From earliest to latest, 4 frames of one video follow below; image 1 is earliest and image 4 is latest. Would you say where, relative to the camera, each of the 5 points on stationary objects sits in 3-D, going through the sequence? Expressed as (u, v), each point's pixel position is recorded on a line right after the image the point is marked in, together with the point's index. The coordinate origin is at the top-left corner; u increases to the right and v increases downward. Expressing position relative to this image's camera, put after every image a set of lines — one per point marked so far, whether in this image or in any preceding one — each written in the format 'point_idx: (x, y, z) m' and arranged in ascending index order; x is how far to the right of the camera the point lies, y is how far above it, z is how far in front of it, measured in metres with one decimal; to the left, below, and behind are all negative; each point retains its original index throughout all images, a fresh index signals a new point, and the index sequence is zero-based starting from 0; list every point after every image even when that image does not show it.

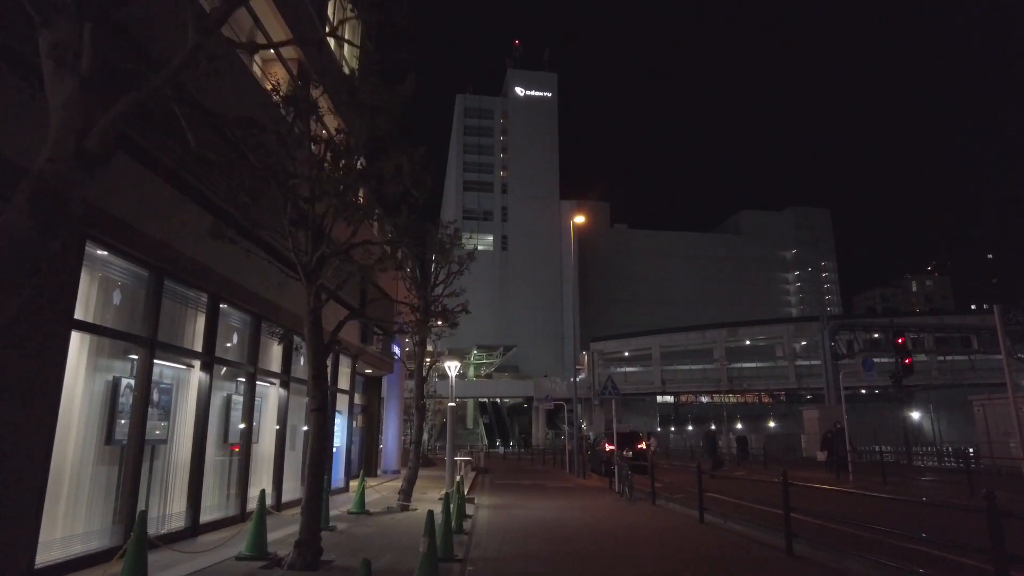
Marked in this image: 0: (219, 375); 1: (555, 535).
0: (-5.1, -1.5, +10.8) m
1: (+0.9, -4.9, +12.3) m
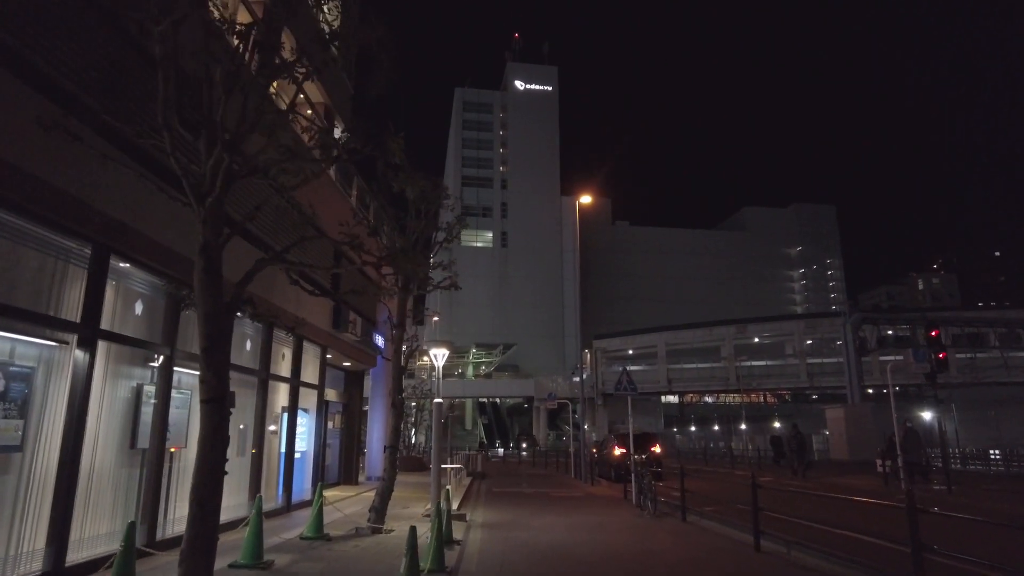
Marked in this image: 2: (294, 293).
0: (-5.1, -0.9, +8.1) m
1: (+0.9, -4.3, +9.6) m
2: (-4.5, -0.1, +12.9) m
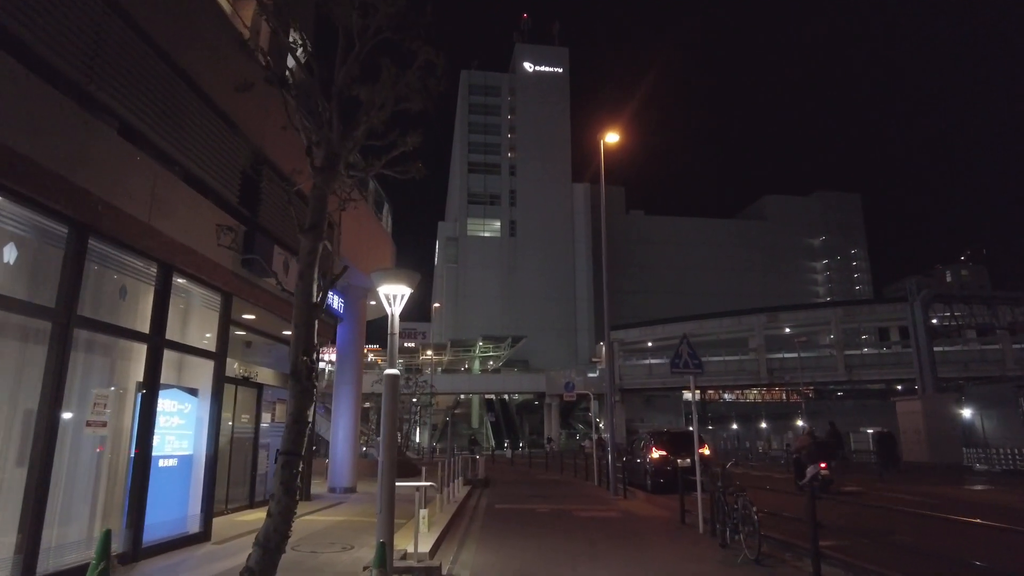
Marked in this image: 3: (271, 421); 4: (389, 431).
0: (-5.1, +0.4, +2.7) m
1: (+0.9, -2.9, +4.2) m
2: (-4.5, +1.2, +7.6) m
3: (-5.3, -2.9, +13.9) m
4: (-1.5, -1.8, +7.7) m
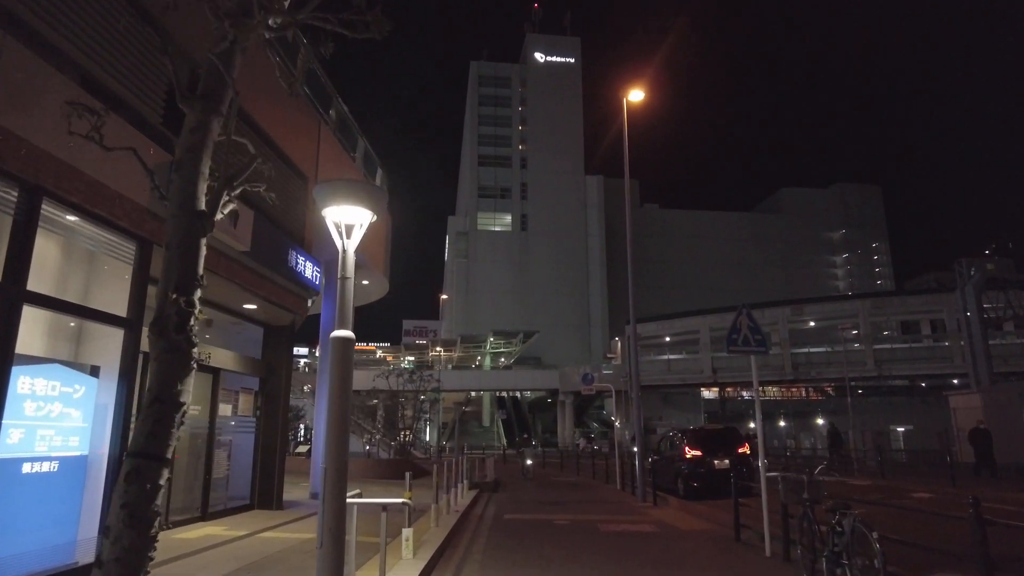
0: (-5.1, +1.0, +0.3) m
1: (+0.9, -2.3, +1.6) m
2: (-4.4, +1.9, +5.1) m
3: (-5.1, -2.3, +11.5) m
4: (-1.4, -1.1, +5.2) m
